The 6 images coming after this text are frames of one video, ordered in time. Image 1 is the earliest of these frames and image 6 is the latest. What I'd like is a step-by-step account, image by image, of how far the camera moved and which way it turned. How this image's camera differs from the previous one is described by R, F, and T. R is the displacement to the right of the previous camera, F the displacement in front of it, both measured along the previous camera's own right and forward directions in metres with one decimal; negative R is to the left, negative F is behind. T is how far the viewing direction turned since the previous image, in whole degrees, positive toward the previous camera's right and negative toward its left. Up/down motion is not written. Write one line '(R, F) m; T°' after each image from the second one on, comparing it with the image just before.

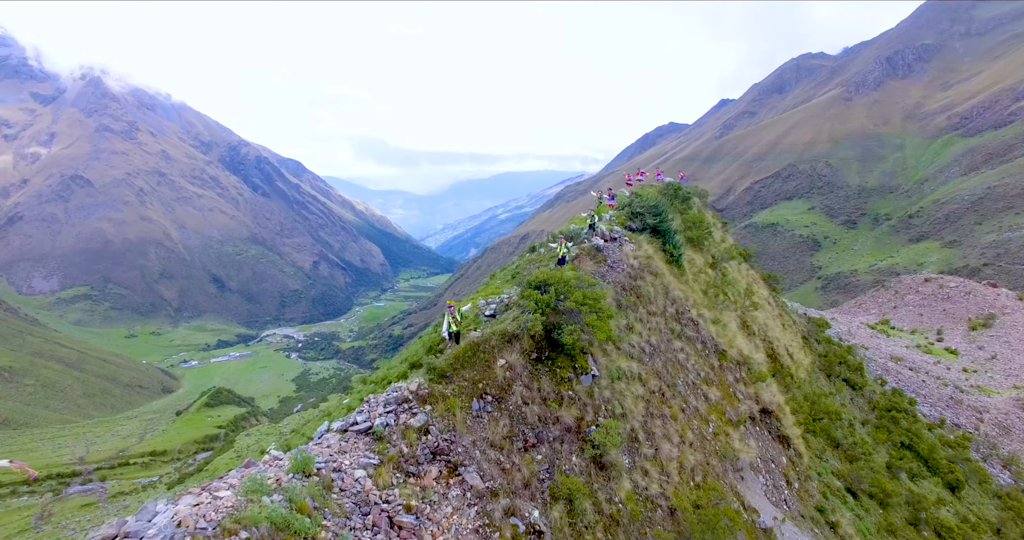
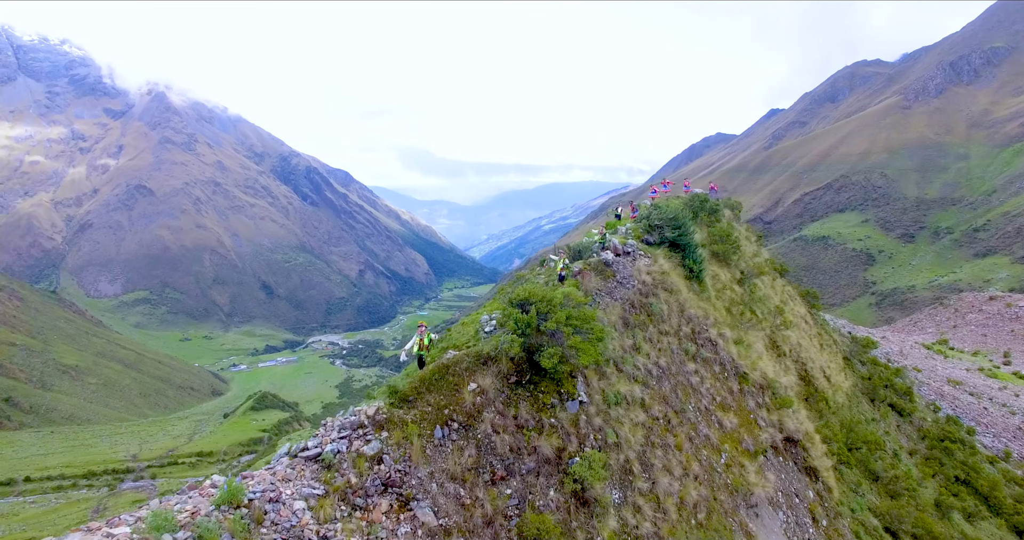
(+0.9, +0.5) m; -4°
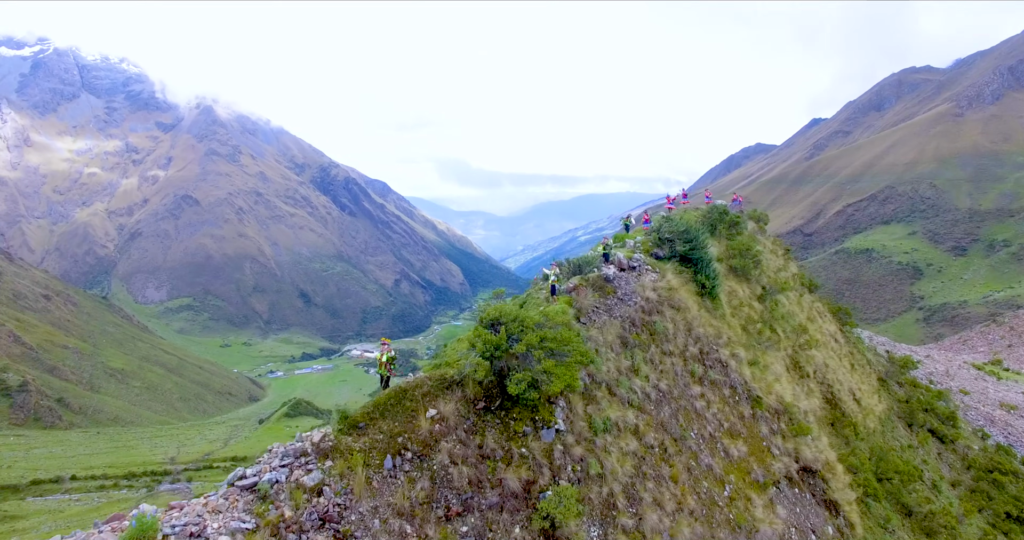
(+0.9, +0.5) m; -4°
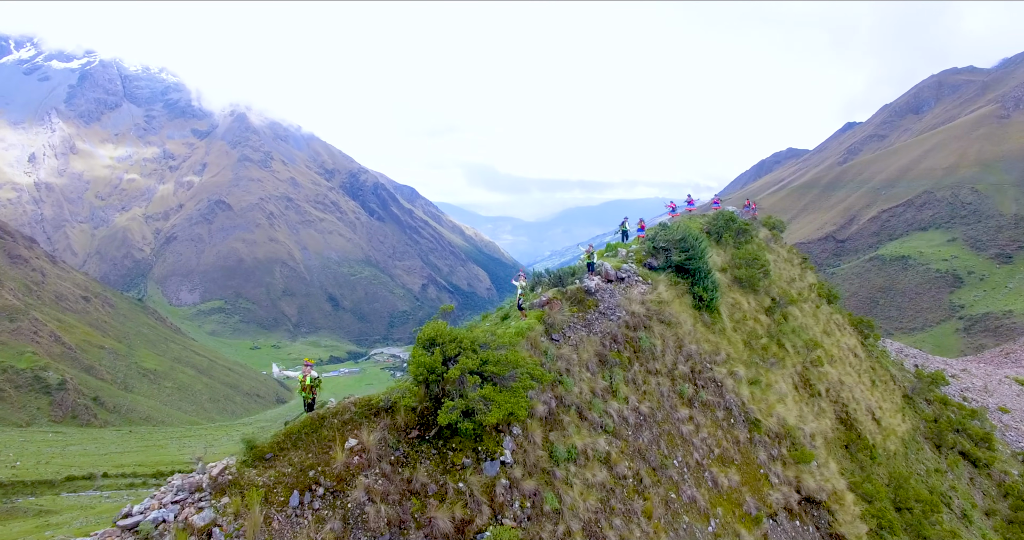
(+1.2, +0.7) m; -3°
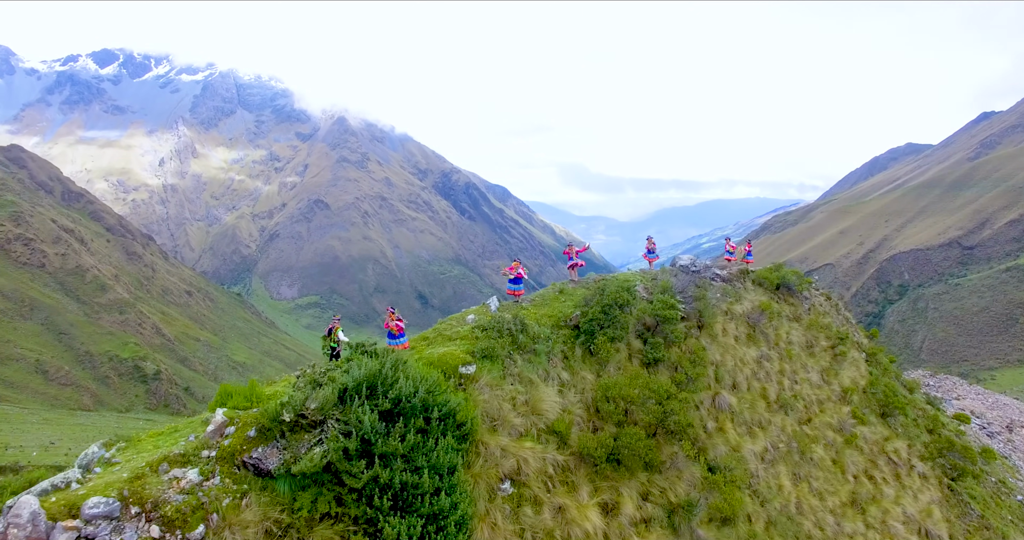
(+8.0, +9.3) m; -9°
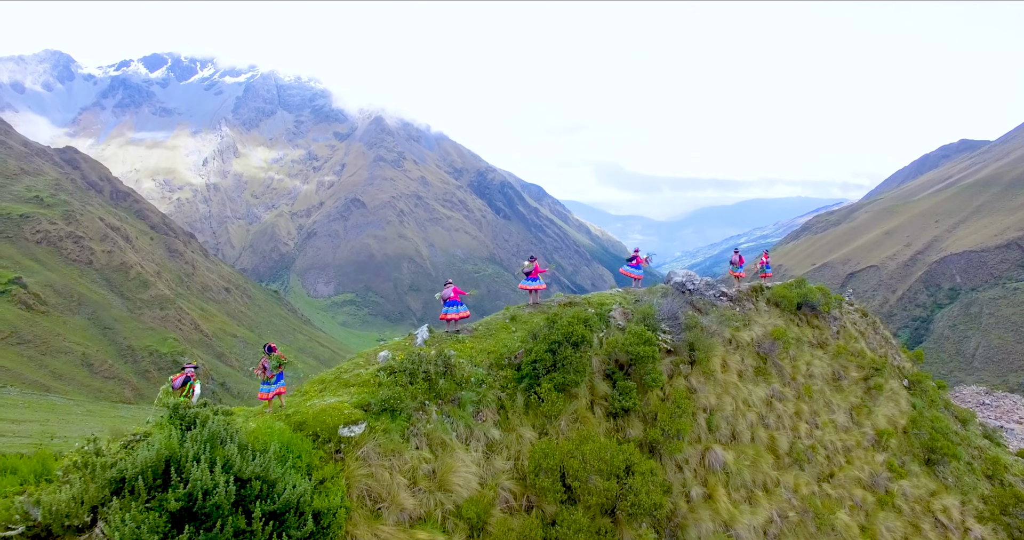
(+1.5, +1.9) m; -4°
